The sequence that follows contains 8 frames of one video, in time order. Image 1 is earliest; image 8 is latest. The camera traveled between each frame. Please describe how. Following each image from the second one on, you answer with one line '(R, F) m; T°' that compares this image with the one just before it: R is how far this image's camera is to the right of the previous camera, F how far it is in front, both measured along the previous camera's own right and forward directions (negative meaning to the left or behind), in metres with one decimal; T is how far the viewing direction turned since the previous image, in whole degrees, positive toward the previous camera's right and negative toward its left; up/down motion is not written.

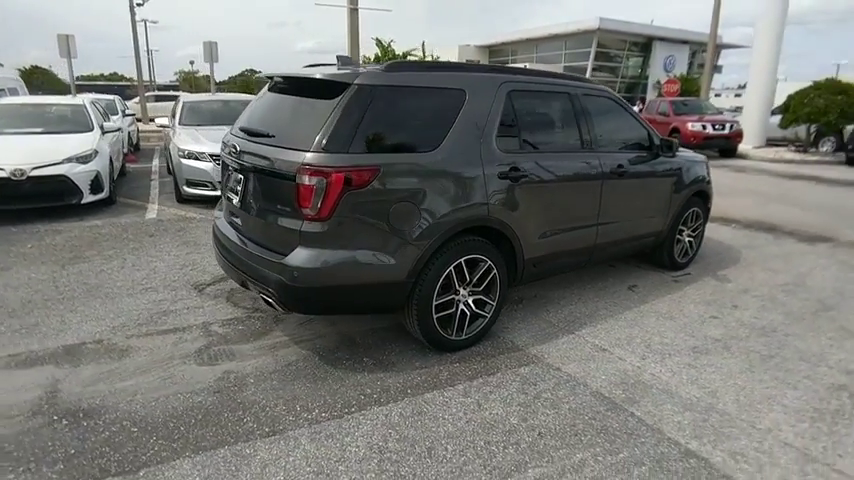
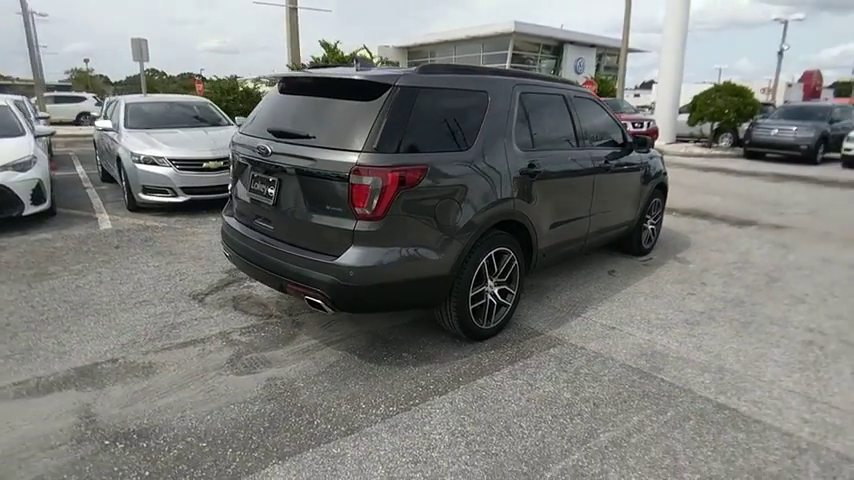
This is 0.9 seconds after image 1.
(-0.8, -0.1) m; +9°
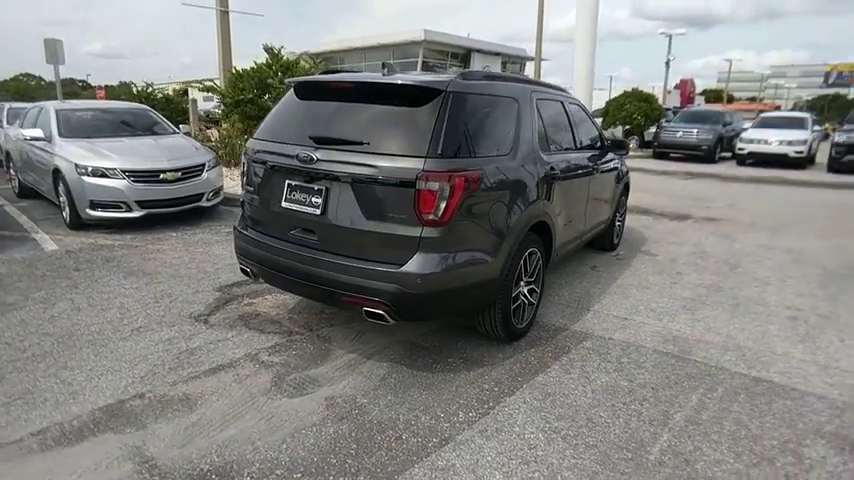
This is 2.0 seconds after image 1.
(-0.9, +0.1) m; +10°
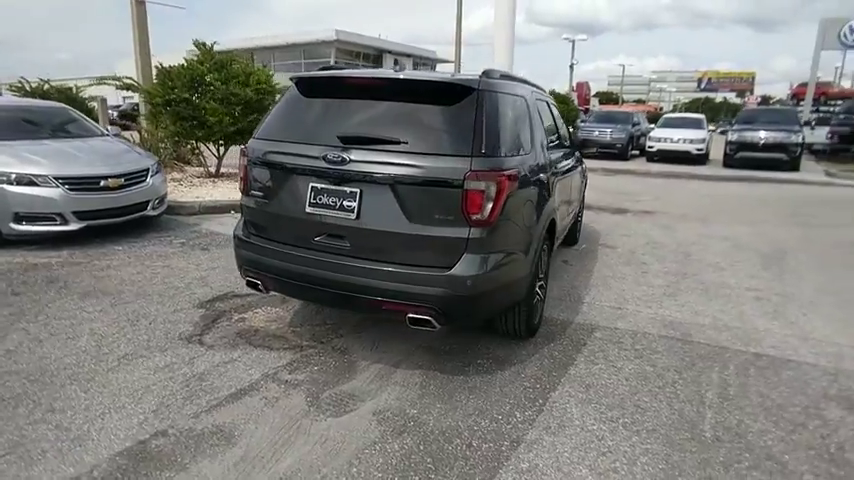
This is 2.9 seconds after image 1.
(-0.8, +0.1) m; +10°
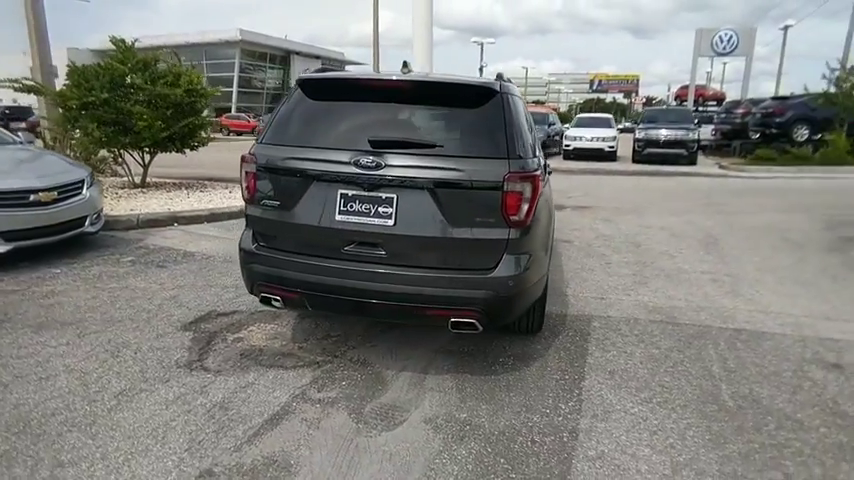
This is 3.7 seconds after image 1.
(-0.8, +0.1) m; +10°
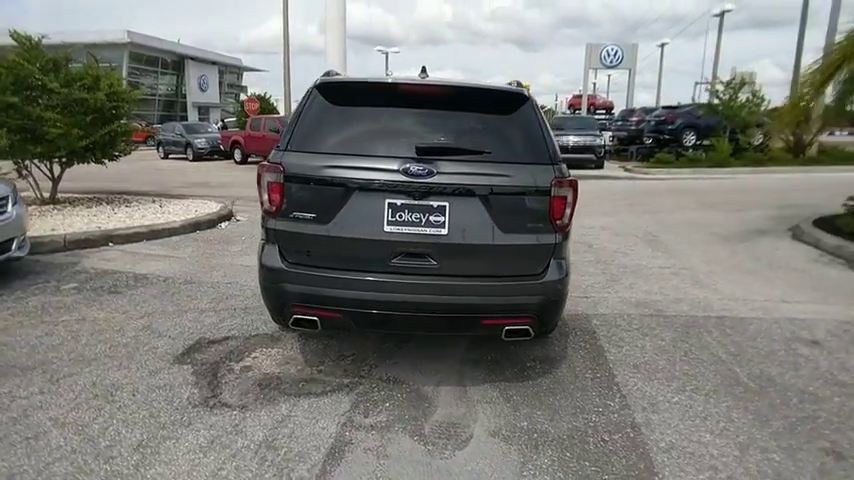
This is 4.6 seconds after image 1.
(-0.9, +0.2) m; +11°
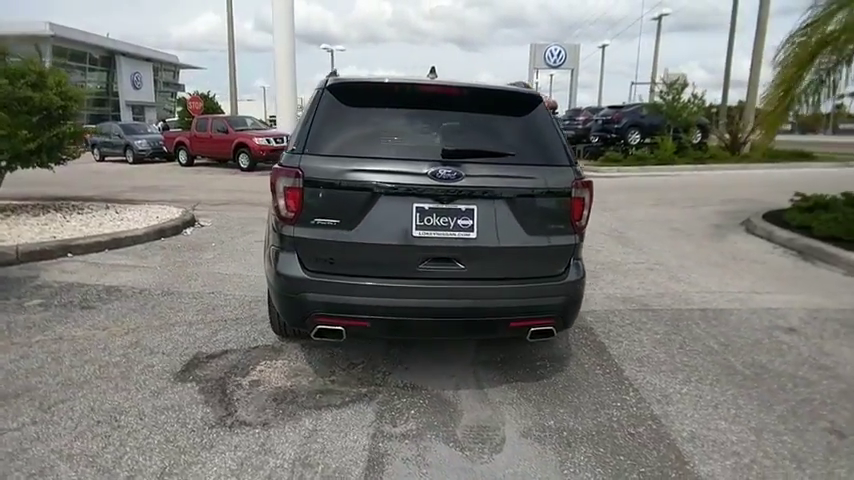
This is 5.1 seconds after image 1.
(-0.5, +0.1) m; +6°
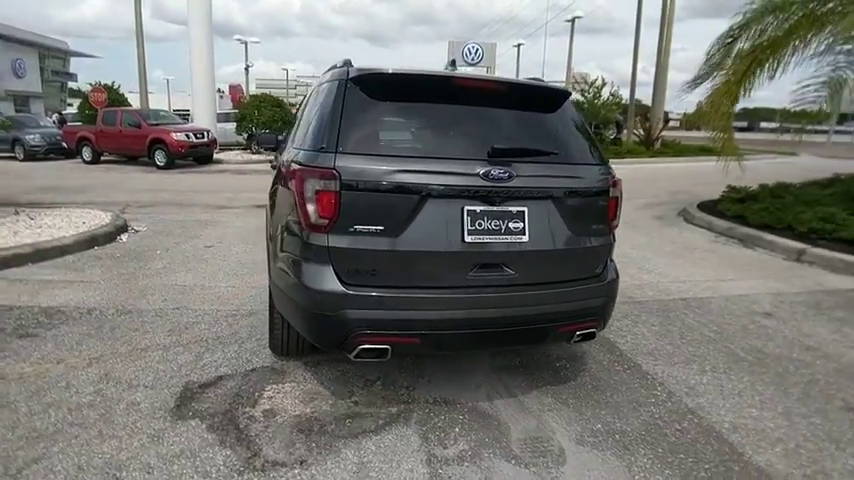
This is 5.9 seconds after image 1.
(-0.7, +0.3) m; +10°
